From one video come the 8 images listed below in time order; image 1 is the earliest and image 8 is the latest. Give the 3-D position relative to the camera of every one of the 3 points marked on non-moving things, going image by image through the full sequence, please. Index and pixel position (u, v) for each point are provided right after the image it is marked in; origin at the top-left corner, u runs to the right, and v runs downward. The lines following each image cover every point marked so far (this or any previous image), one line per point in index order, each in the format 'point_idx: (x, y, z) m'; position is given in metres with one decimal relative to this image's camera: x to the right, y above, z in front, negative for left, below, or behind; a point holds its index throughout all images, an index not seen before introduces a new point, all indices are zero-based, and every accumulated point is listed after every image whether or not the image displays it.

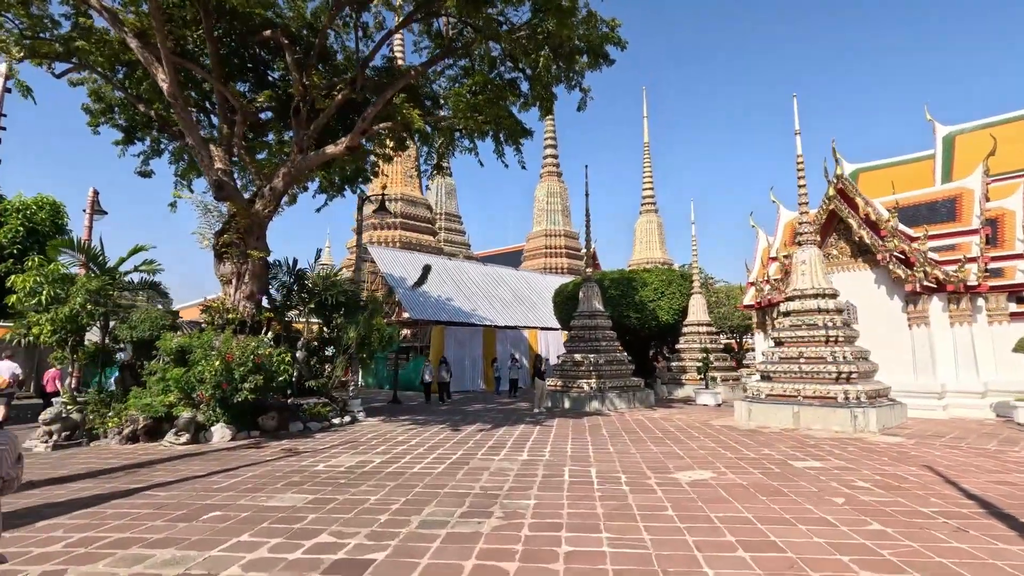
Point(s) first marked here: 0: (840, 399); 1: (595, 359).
0: (+5.2, -1.8, +8.4) m
1: (+1.9, -1.7, +12.6) m
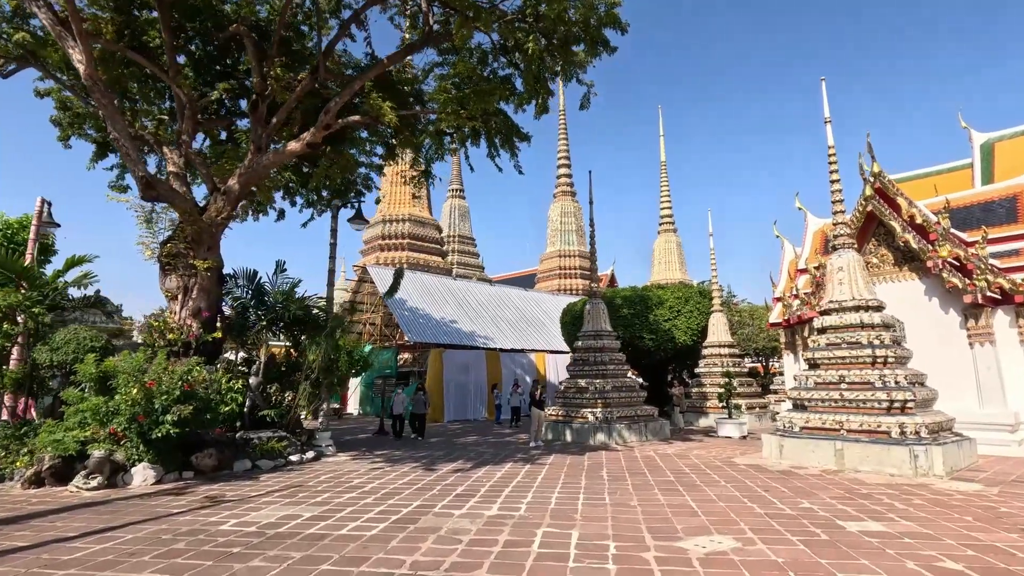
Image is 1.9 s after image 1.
0: (+4.9, -1.9, +6.9) m
1: (+1.8, -2.0, +11.1) m
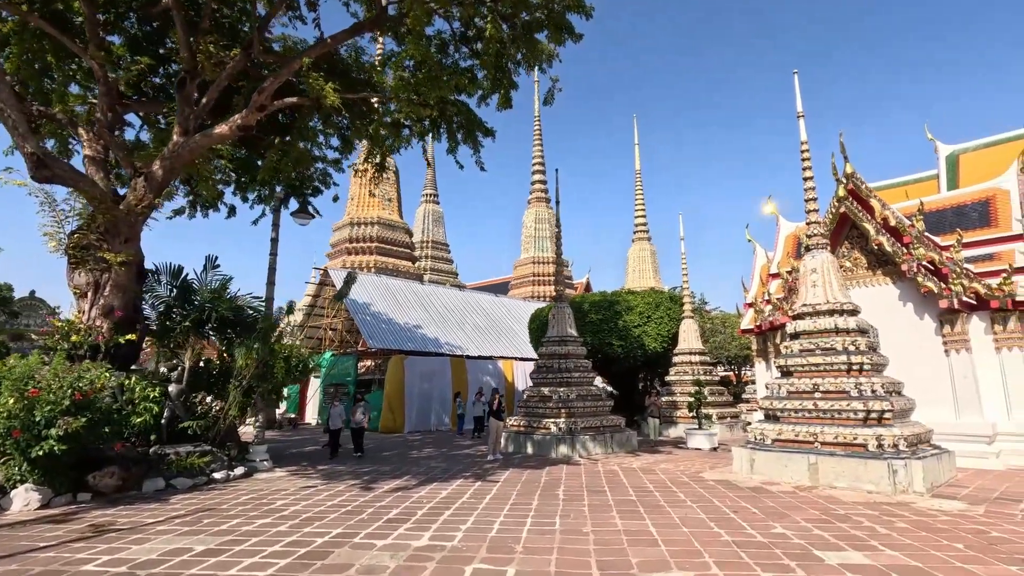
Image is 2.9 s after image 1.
0: (+4.3, -1.9, +6.4) m
1: (+1.0, -2.1, +10.5) m
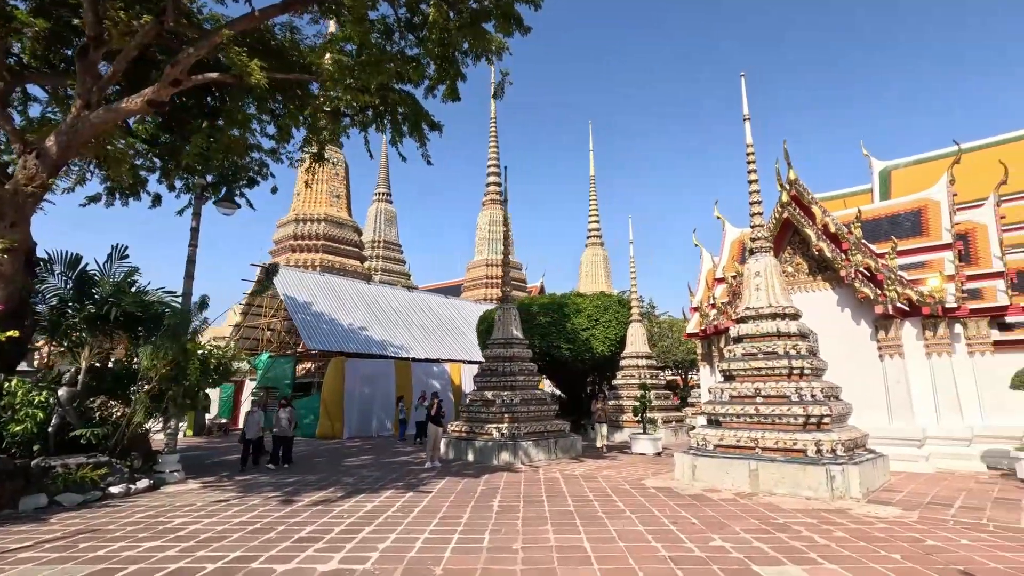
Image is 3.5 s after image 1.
0: (+3.5, -1.9, +6.3) m
1: (-0.1, -2.1, +10.1) m
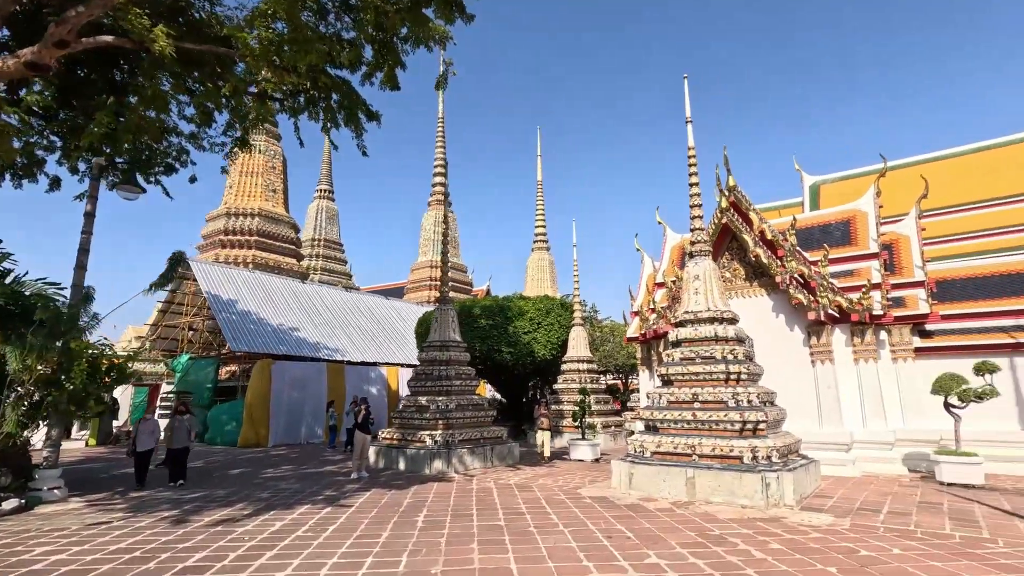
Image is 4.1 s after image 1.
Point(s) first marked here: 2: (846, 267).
0: (+2.7, -2.0, +6.2) m
1: (-1.2, -2.1, +9.6) m
2: (+6.1, +0.4, +9.8) m
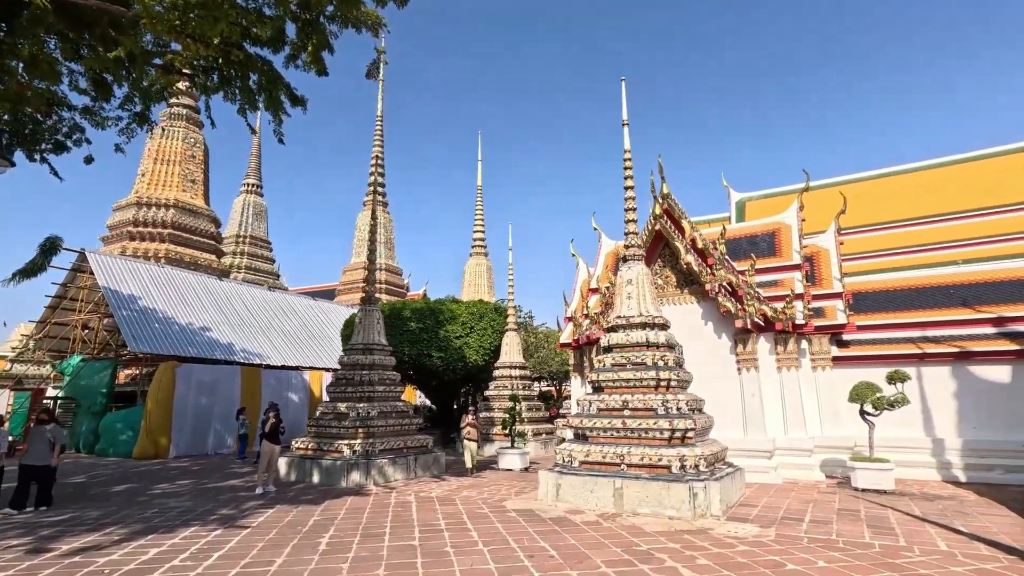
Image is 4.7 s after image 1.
0: (+1.8, -2.0, +6.0) m
1: (-2.5, -2.1, +9.0) m
2: (+4.9, +0.2, +10.1) m
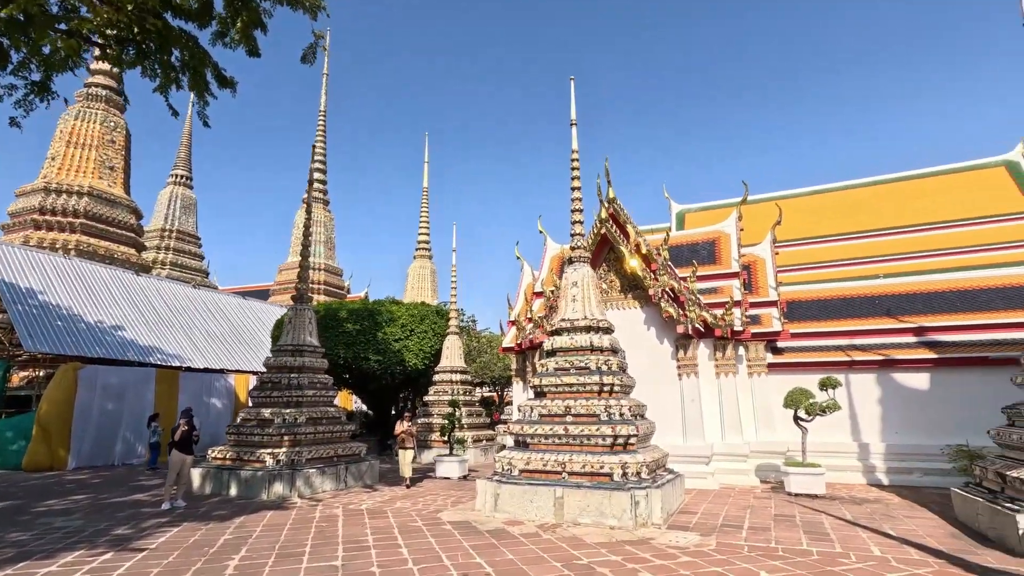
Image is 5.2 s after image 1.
0: (+1.1, -2.1, +5.8) m
1: (-3.5, -2.0, +8.4) m
2: (+3.8, +0.1, +10.2) m
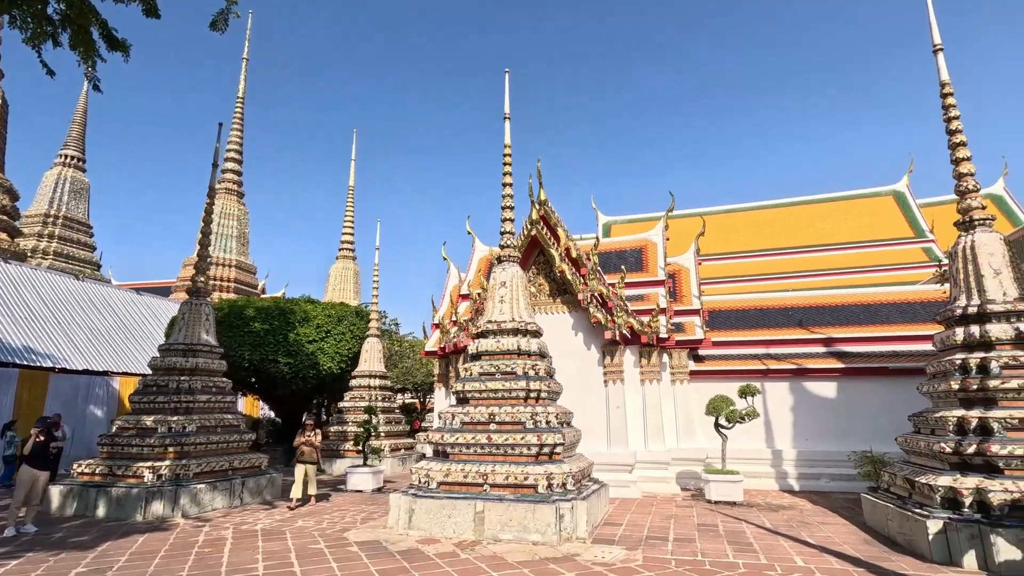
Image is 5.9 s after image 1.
0: (+0.3, -2.1, +5.5) m
1: (-4.6, -1.9, +7.4) m
2: (+2.4, -0.1, +10.2) m
